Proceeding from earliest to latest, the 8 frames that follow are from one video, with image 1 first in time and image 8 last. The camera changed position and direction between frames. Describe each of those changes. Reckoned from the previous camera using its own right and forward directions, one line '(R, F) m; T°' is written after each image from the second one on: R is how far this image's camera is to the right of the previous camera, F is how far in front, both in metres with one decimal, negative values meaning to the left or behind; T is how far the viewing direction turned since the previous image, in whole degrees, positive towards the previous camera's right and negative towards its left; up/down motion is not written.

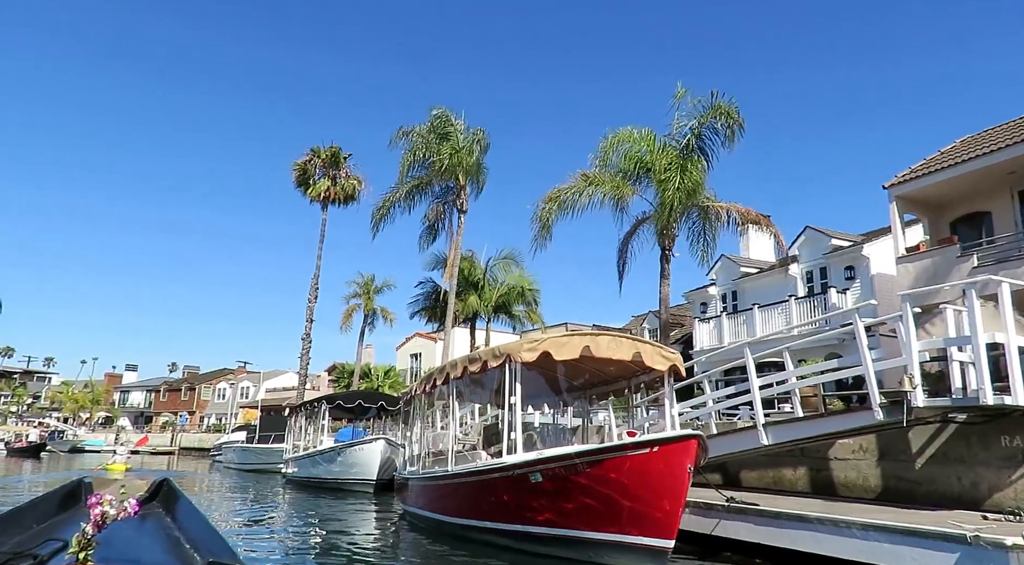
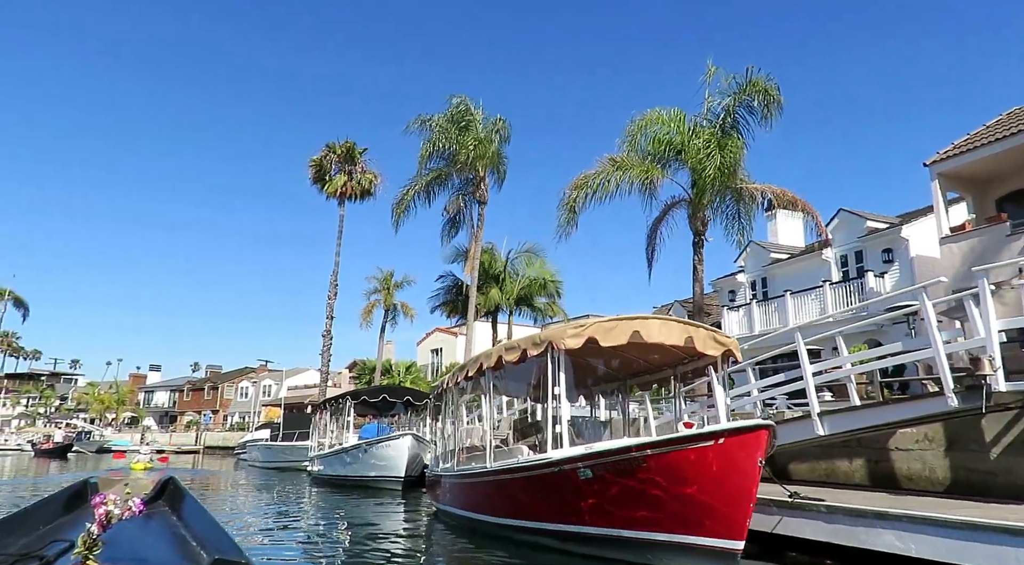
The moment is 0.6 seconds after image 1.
(-0.2, +0.5) m; -1°
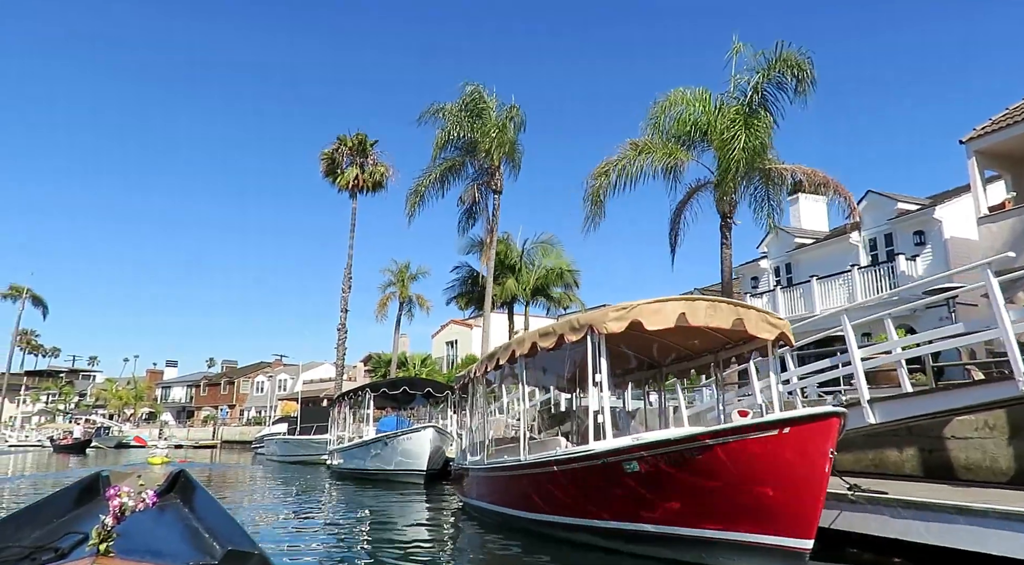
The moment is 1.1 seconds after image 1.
(-0.2, +0.4) m; -1°
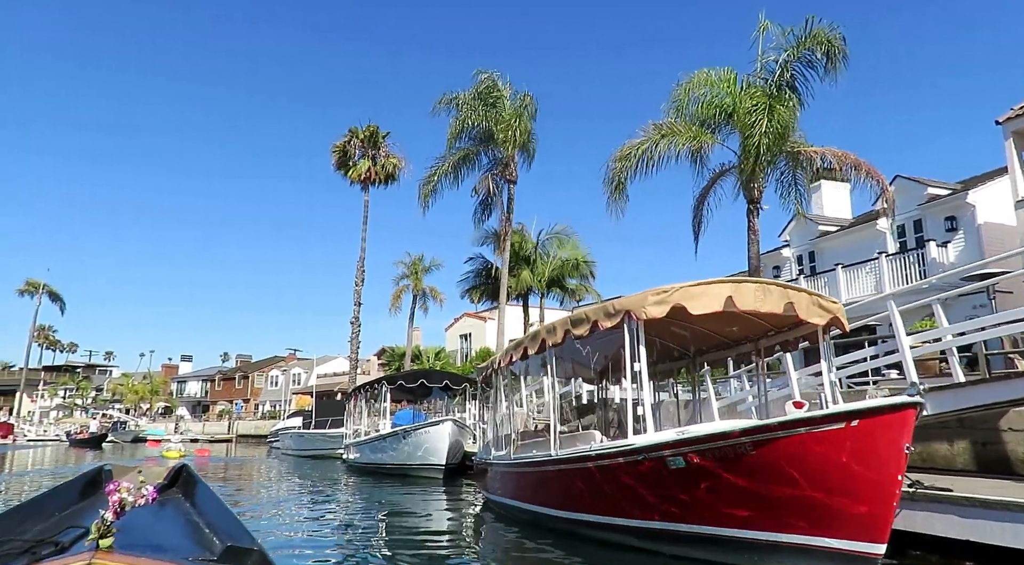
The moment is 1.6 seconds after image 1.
(-0.2, +0.4) m; -1°
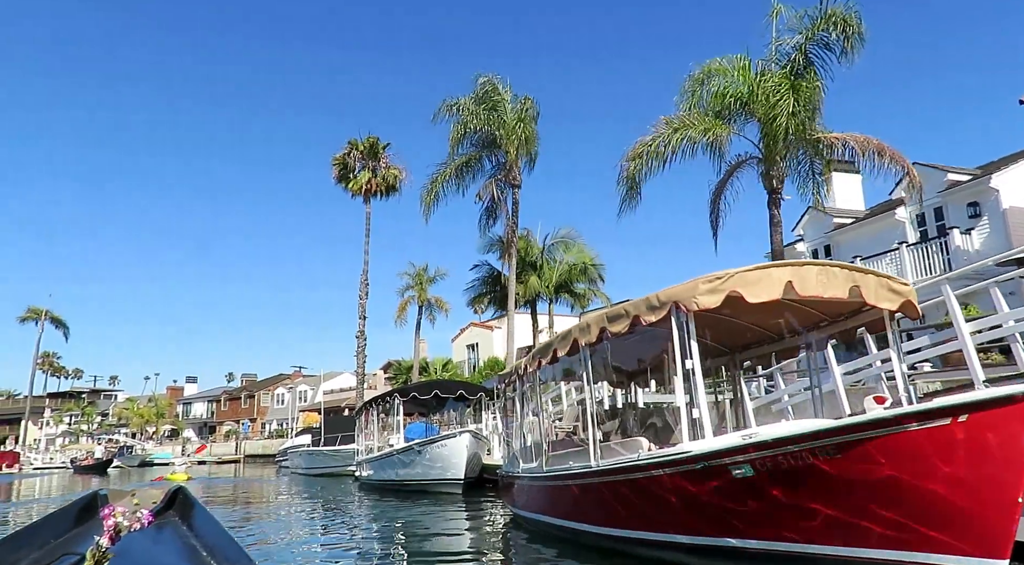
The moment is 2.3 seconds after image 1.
(-0.3, +0.6) m; 0°
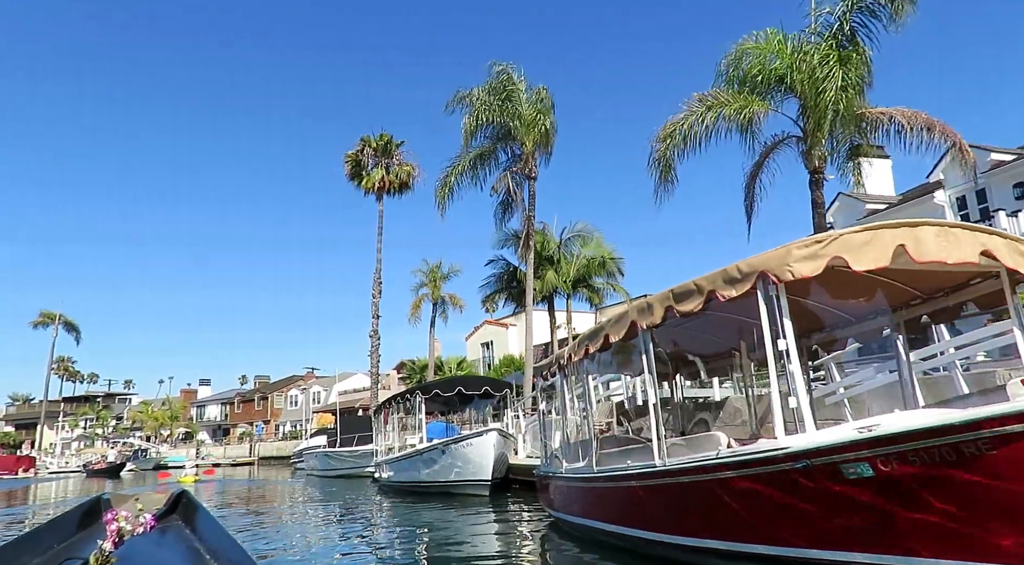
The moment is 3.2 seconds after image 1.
(-0.3, +0.8) m; -1°
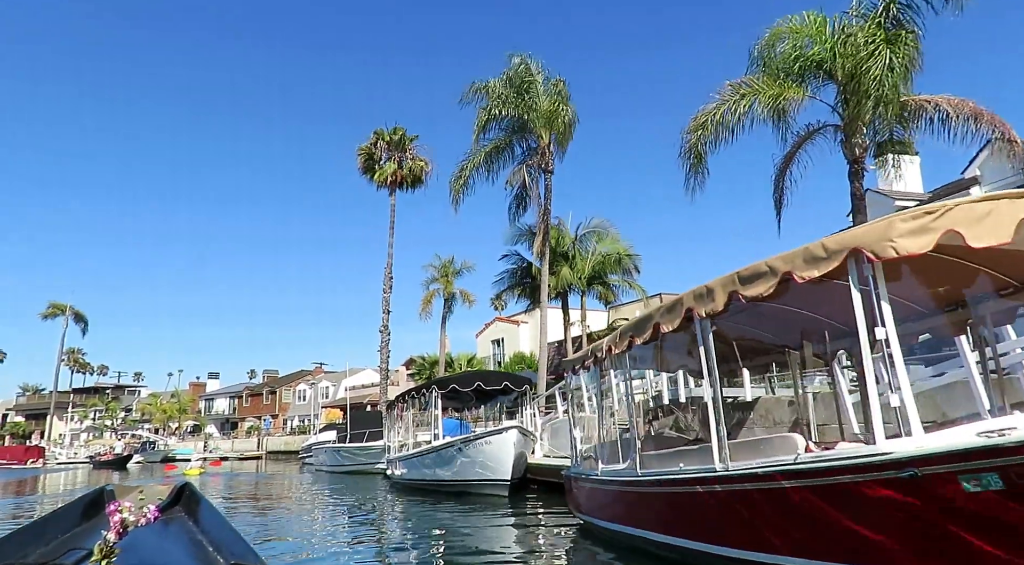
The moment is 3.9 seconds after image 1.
(-0.3, +0.6) m; -1°
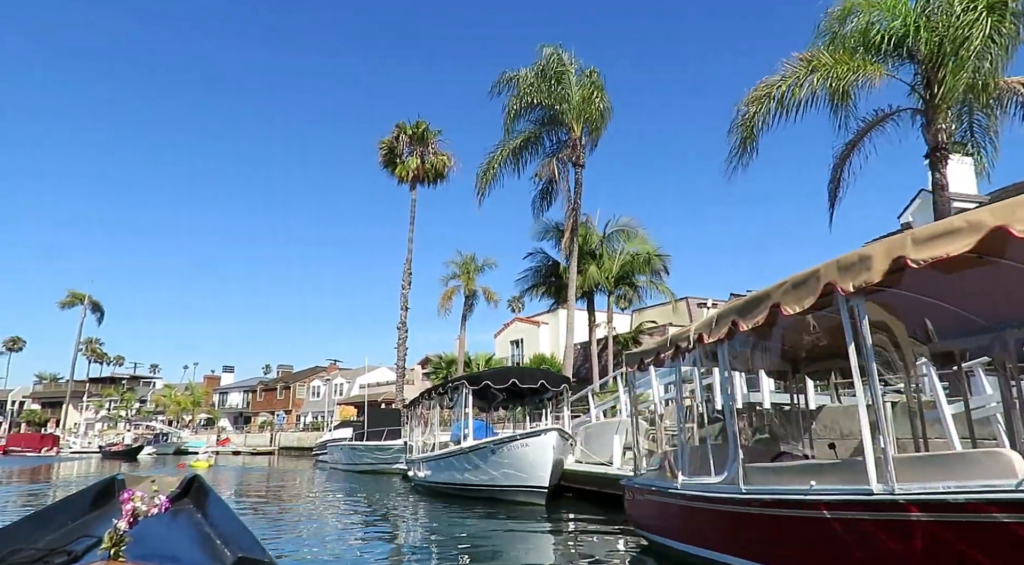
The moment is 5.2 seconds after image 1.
(-0.5, +1.0) m; -1°
